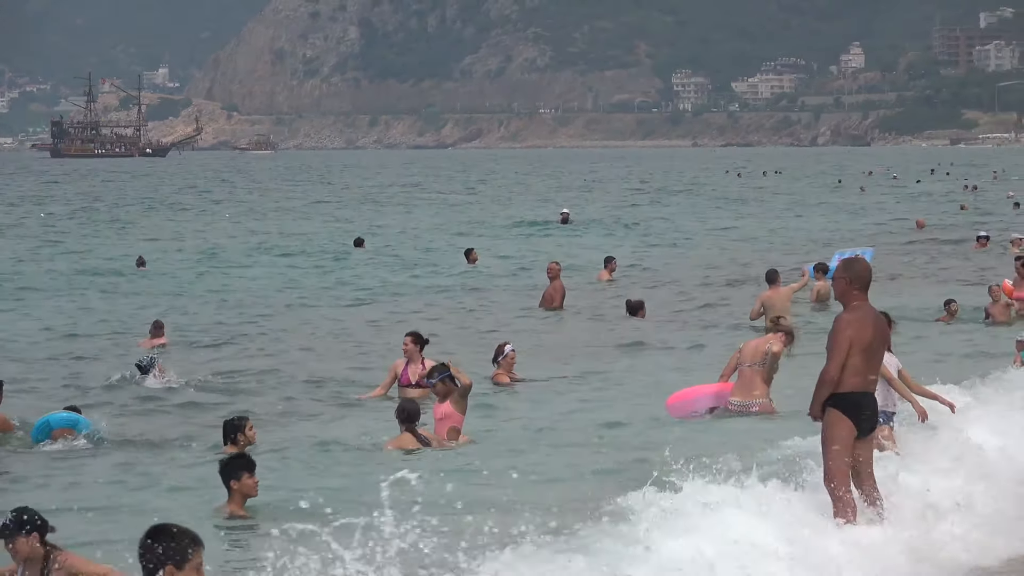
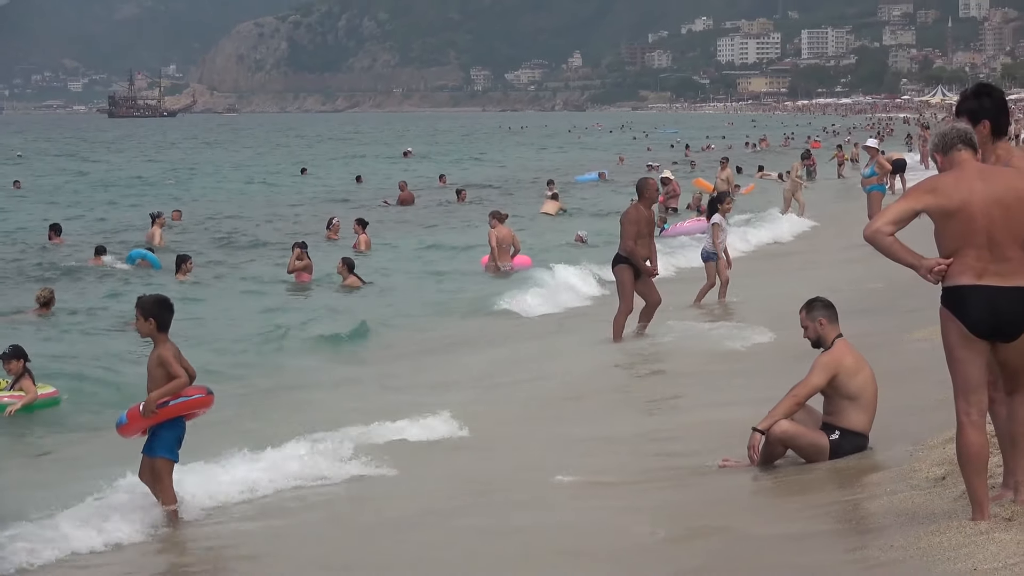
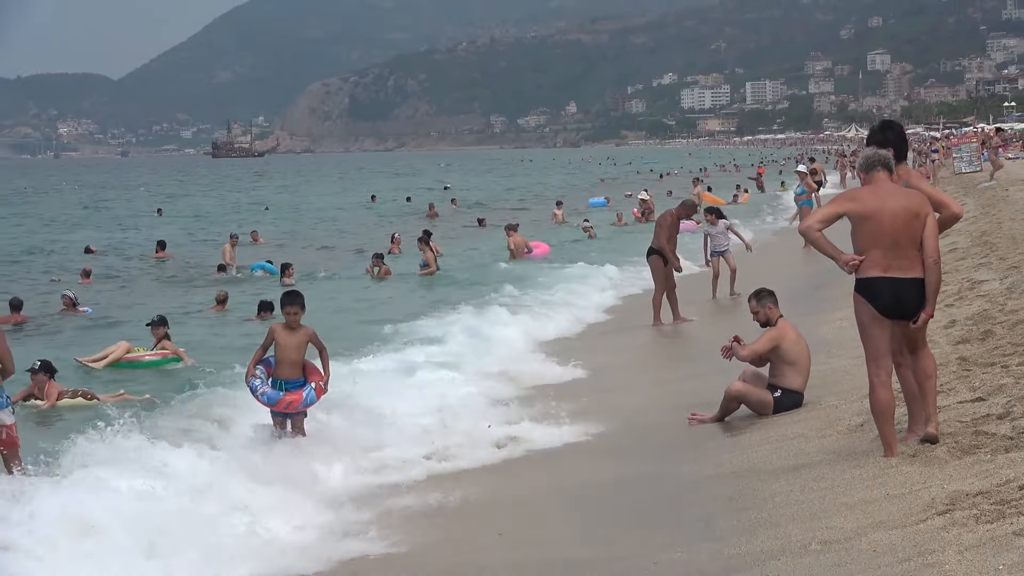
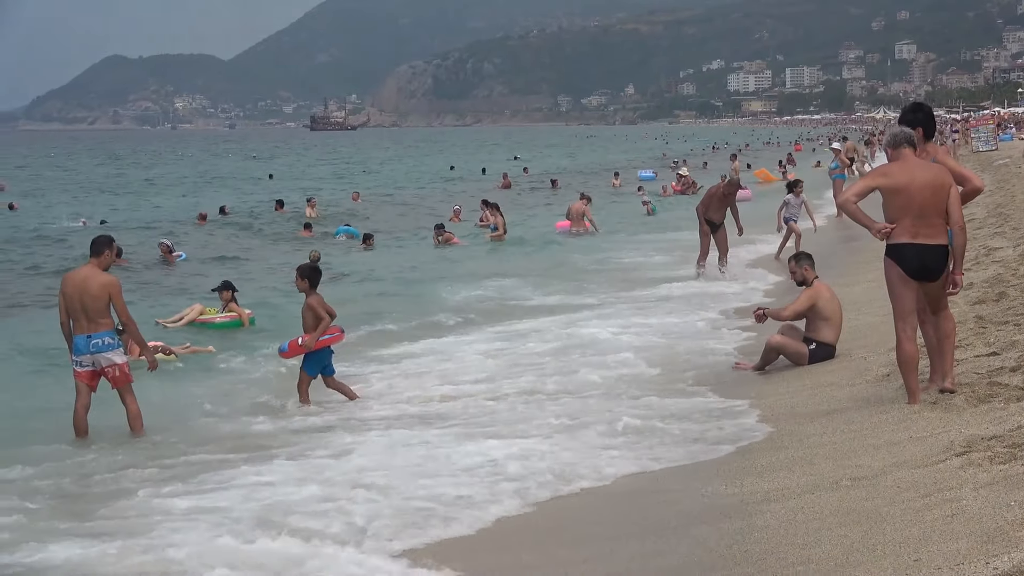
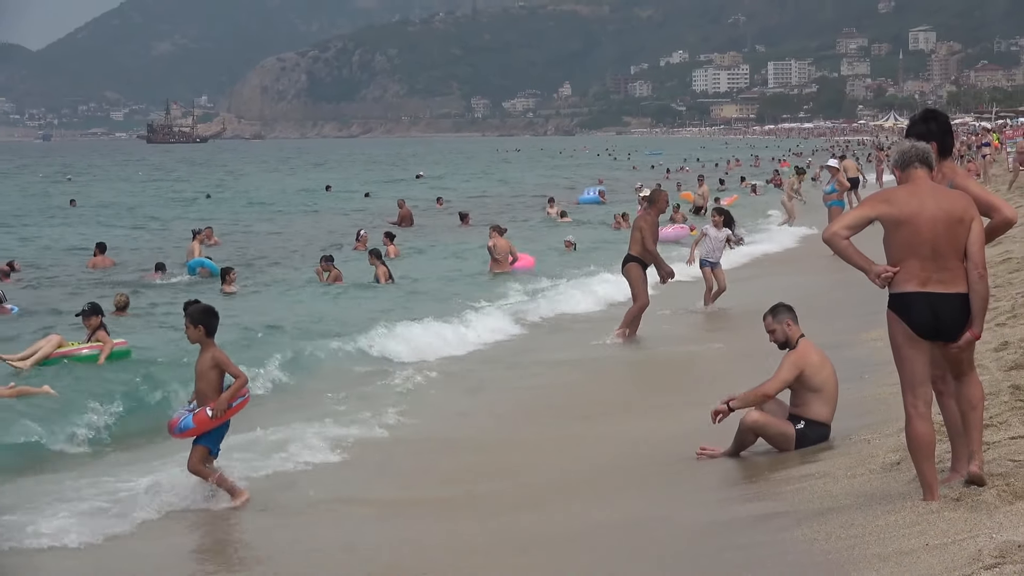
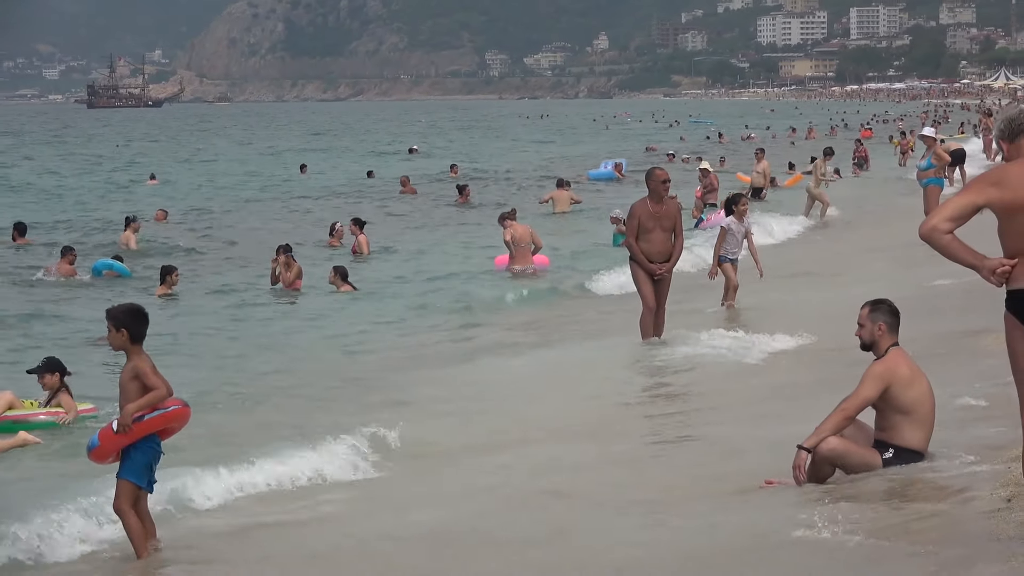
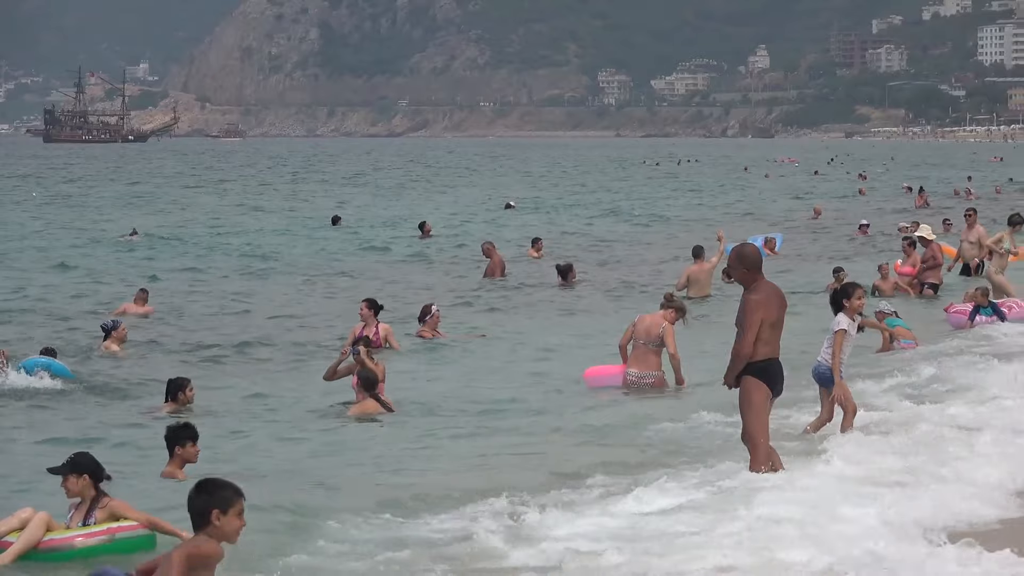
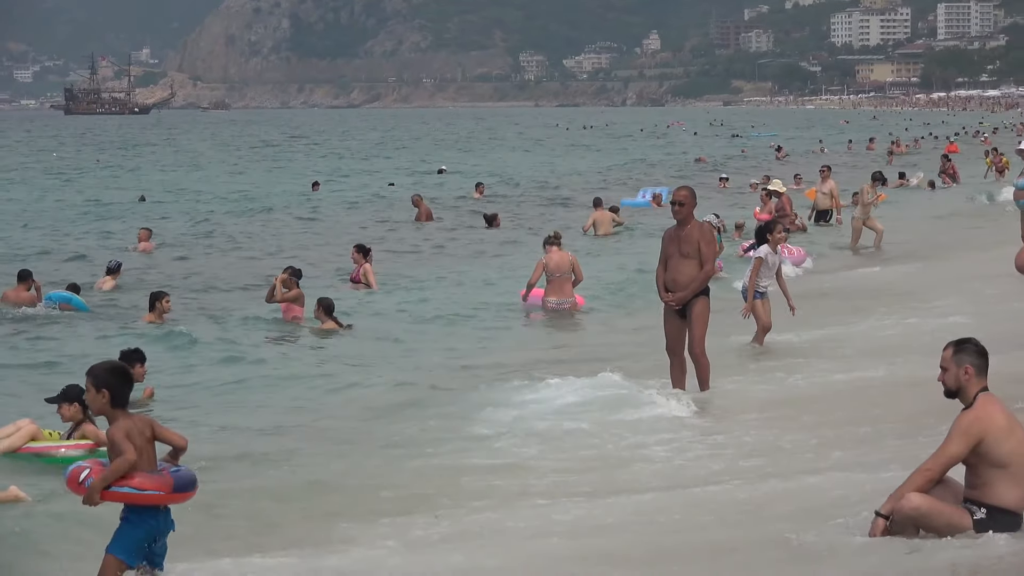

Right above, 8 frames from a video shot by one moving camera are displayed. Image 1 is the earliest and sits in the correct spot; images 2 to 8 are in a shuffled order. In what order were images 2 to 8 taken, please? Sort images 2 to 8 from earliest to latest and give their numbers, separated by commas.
7, 8, 6, 2, 5, 3, 4
